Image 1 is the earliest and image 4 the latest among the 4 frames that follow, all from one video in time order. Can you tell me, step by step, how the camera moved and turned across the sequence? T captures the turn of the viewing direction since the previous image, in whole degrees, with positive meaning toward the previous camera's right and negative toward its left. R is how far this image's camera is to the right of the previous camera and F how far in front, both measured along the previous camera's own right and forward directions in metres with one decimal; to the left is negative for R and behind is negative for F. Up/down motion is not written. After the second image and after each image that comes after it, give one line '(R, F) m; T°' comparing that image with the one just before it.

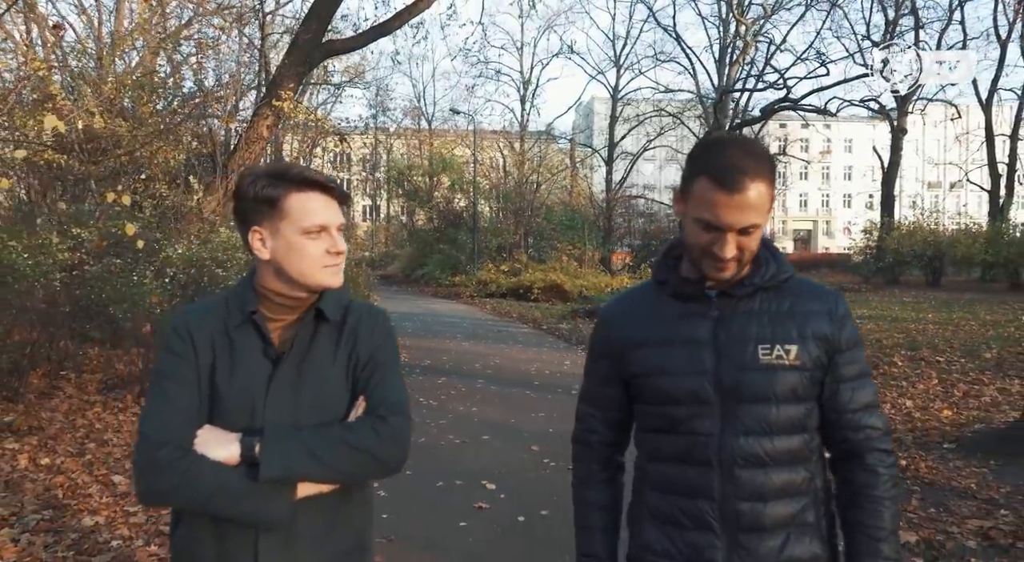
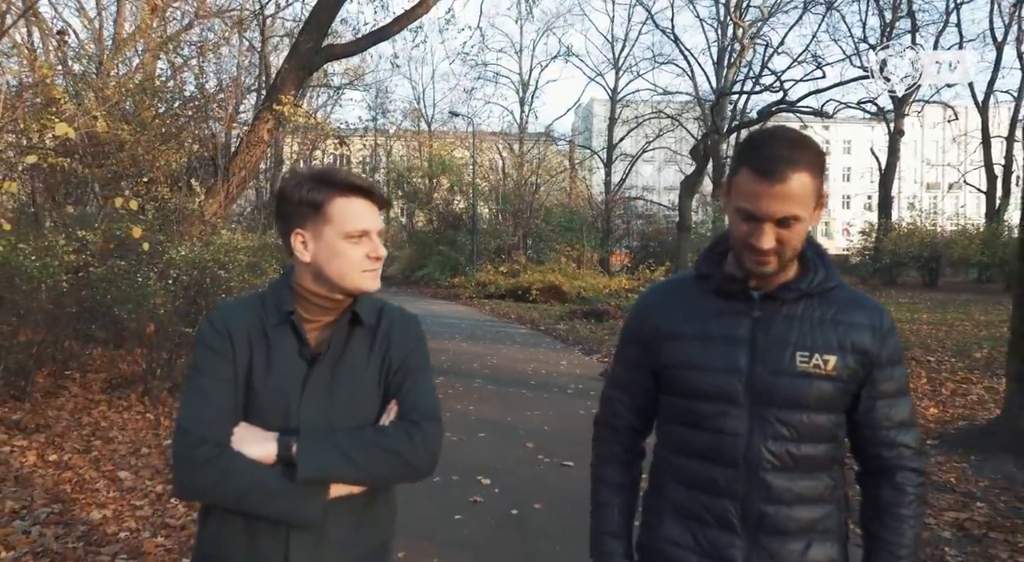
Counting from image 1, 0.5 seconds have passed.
(+0.1, -0.2) m; 0°
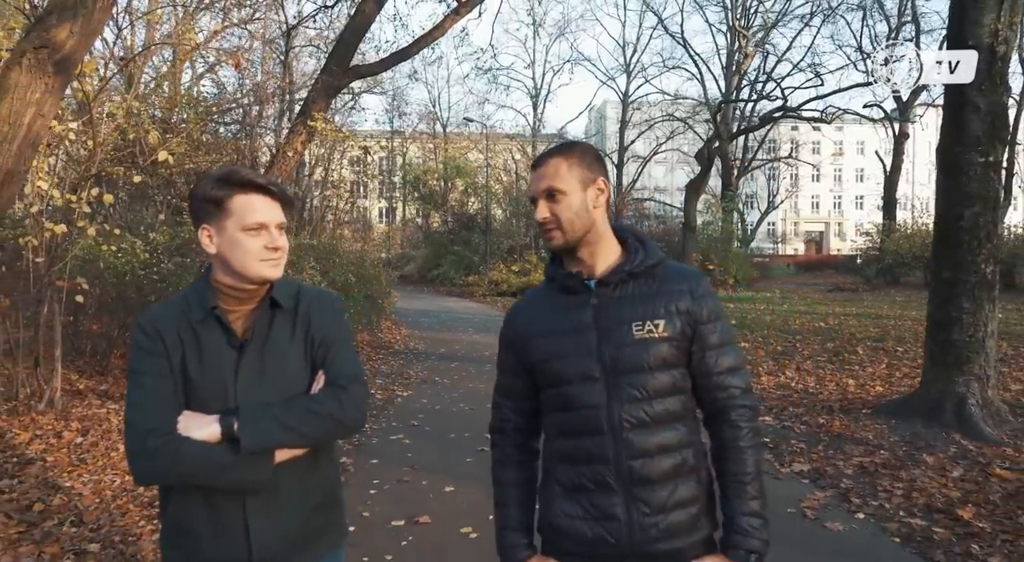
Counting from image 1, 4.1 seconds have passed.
(+0.1, -1.5) m; -1°
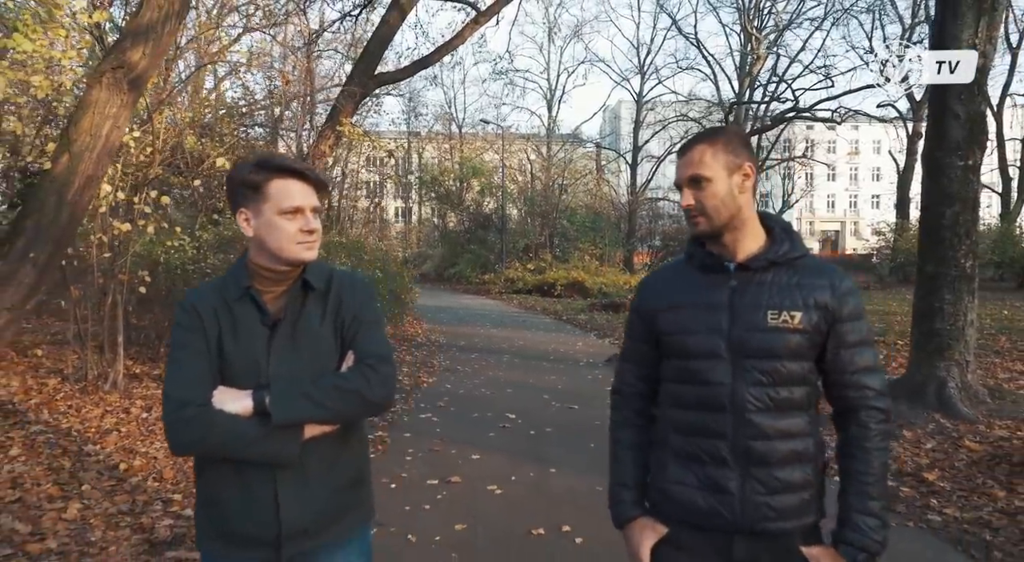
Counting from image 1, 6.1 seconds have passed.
(-0.1, -0.8) m; -1°
